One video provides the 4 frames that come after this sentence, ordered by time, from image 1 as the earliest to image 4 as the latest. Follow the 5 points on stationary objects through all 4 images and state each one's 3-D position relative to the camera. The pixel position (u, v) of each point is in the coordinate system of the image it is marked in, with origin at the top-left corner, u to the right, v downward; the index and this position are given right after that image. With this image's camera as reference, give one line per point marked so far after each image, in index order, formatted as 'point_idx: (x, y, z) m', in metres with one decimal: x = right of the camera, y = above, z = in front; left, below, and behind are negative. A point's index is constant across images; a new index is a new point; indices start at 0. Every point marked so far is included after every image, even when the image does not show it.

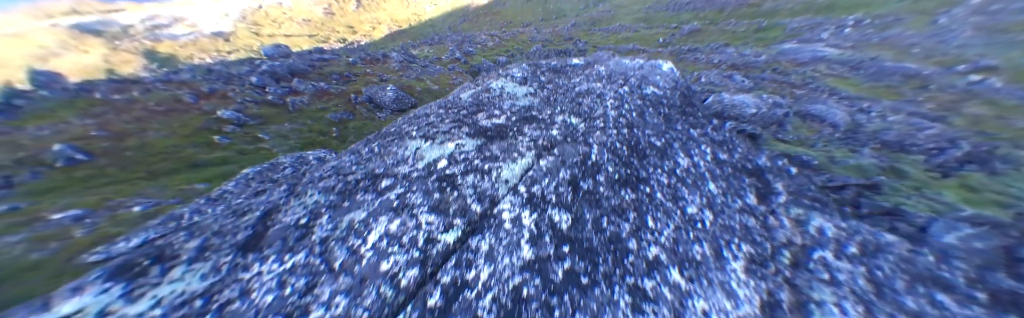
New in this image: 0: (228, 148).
0: (-24.0, +1.0, +19.3) m
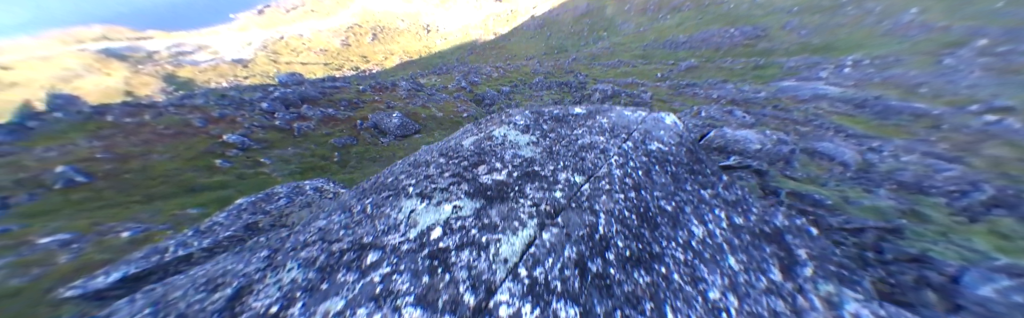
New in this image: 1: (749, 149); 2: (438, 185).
0: (-23.9, -1.0, +19.2) m
1: (+12.4, +1.3, +12.0) m
2: (-1.4, -0.4, +4.2) m
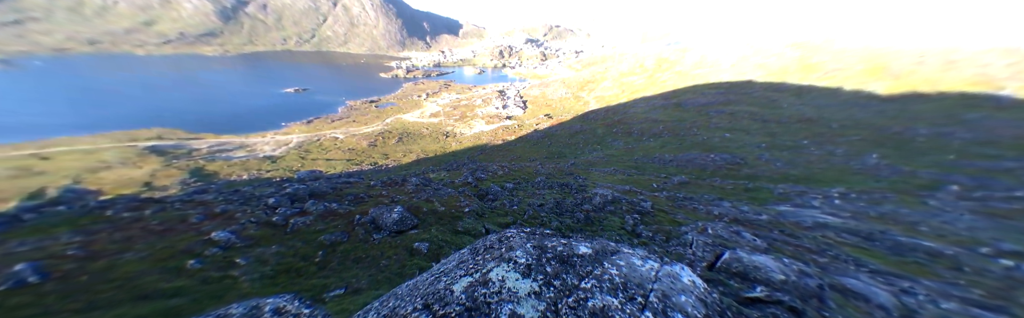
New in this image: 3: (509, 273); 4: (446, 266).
0: (-23.9, -8.9, +17.3) m
1: (+12.5, -6.3, +11.0) m
2: (-1.2, -3.9, +3.4) m
3: (0.0, -3.4, +5.9) m
4: (-2.5, -4.1, +8.8) m
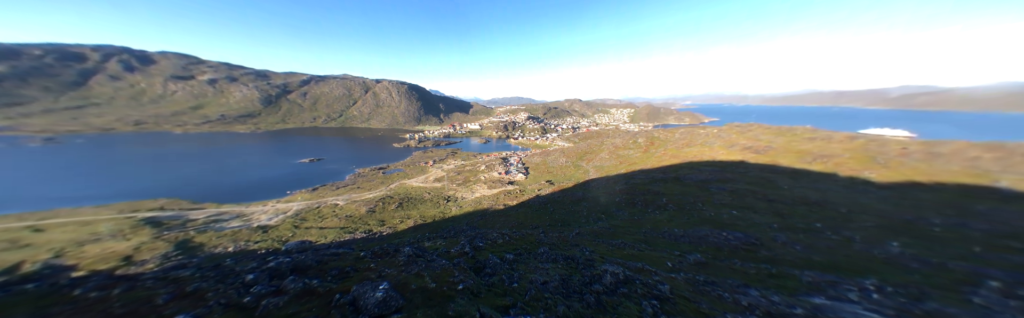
0: (-24.6, -14.3, +14.8) m
1: (+11.8, -10.9, +8.7) m
2: (-1.9, -6.3, +2.2) m
3: (-0.6, -6.5, +4.7) m
4: (-3.2, -7.9, +7.4) m
